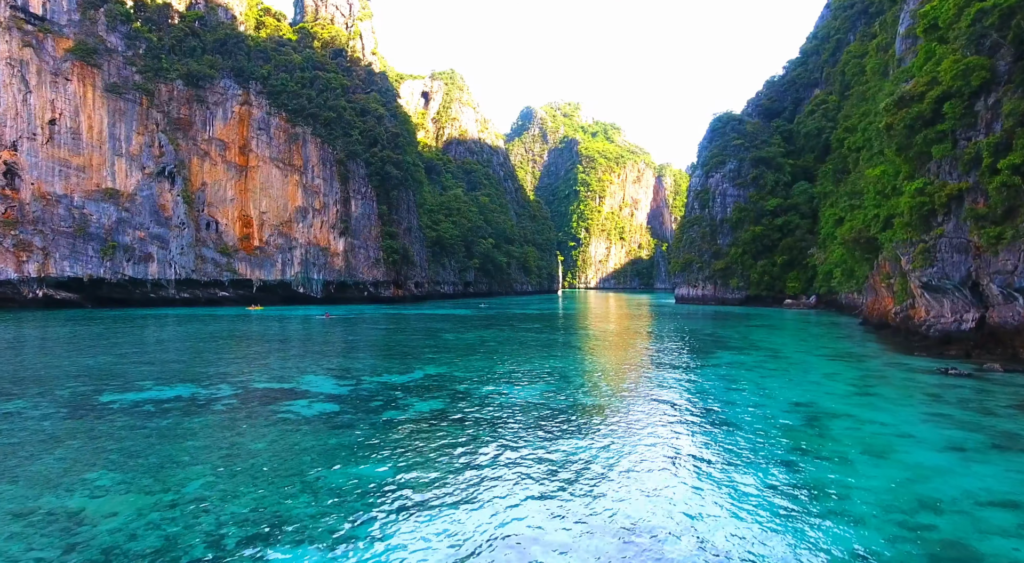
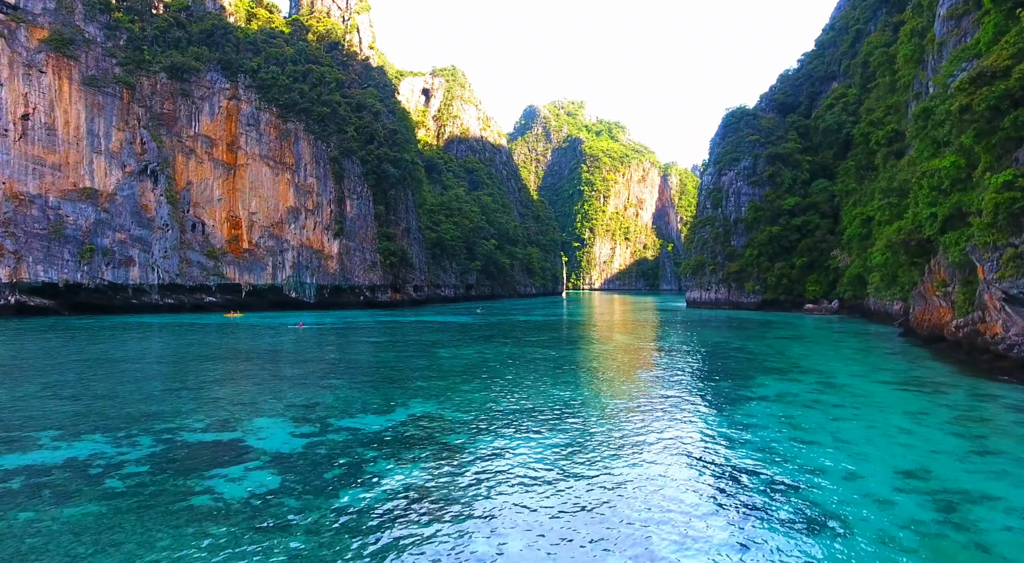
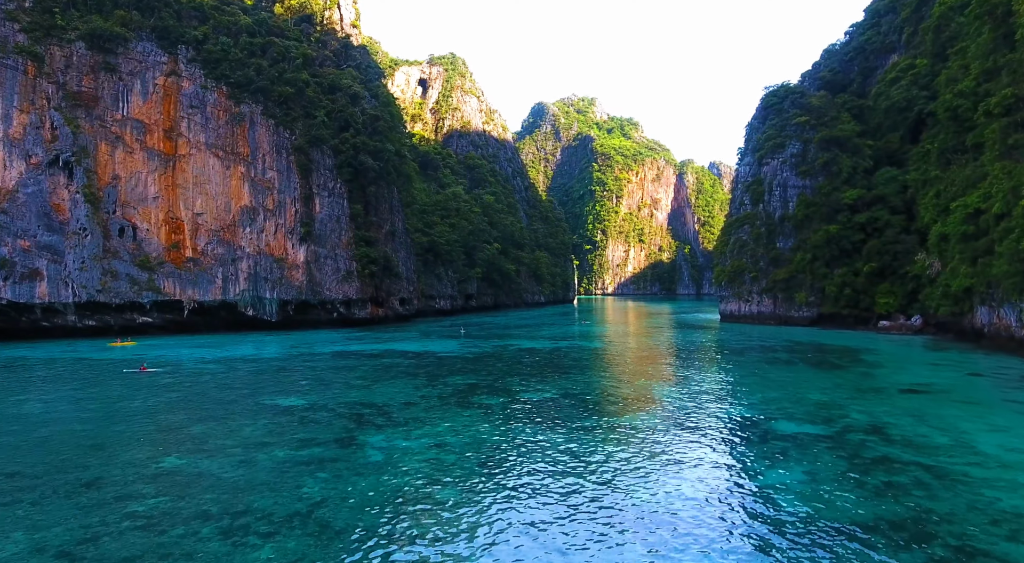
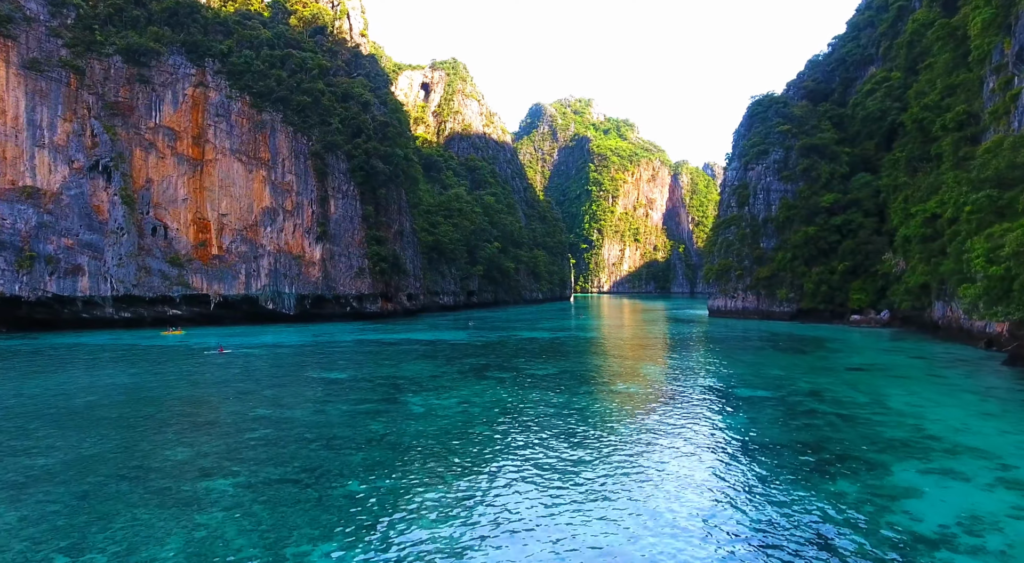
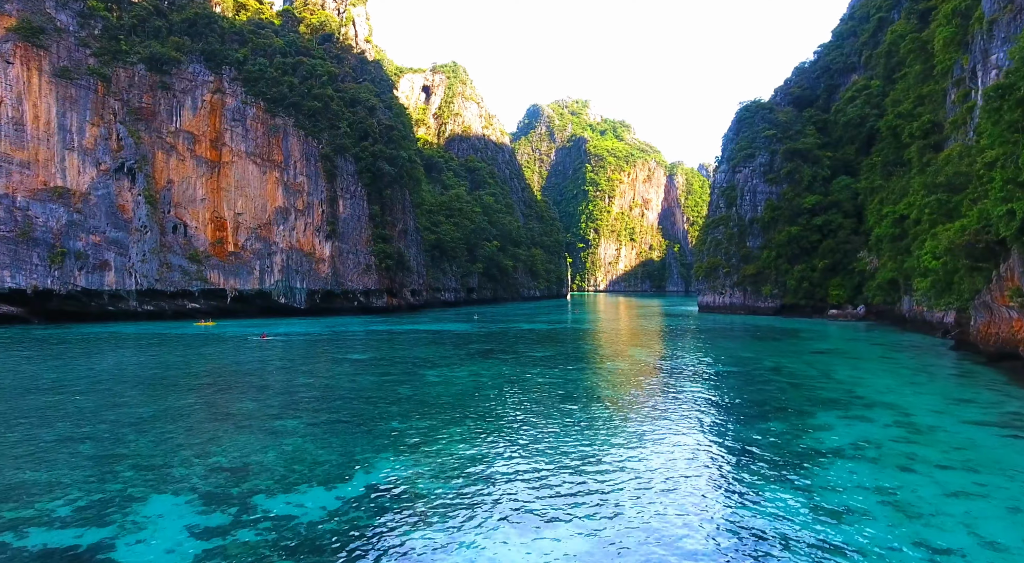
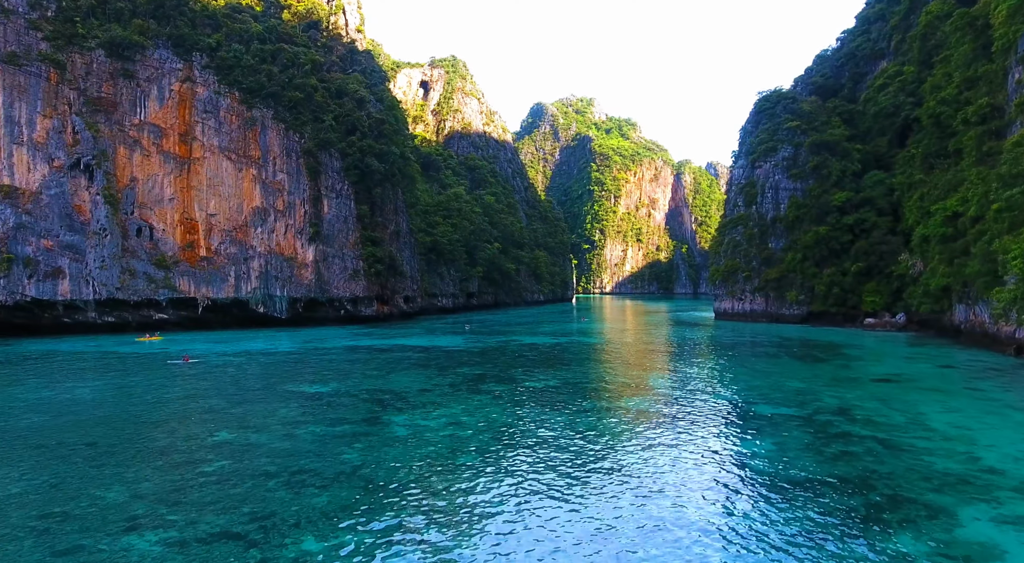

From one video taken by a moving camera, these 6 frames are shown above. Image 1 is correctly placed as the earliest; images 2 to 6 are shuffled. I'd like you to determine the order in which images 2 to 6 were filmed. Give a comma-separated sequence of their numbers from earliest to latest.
2, 5, 4, 6, 3
